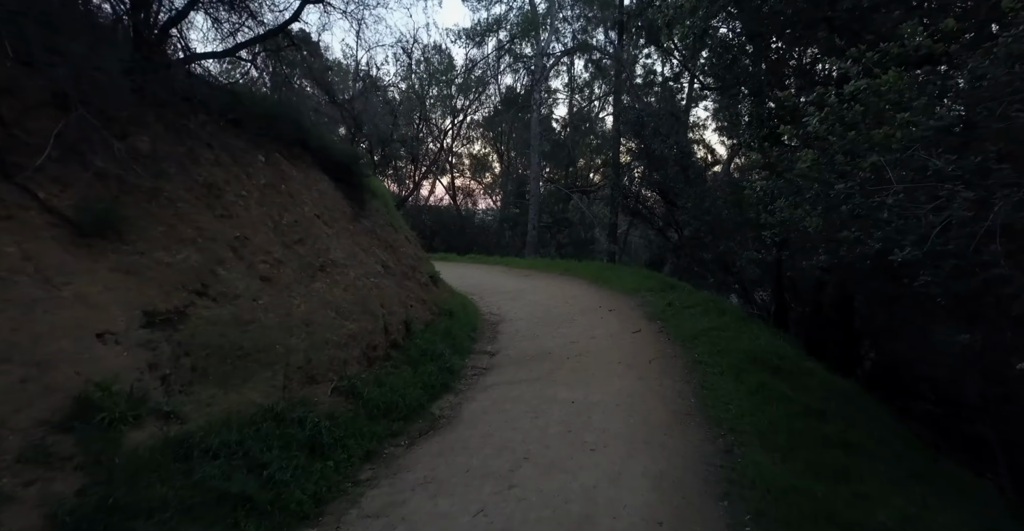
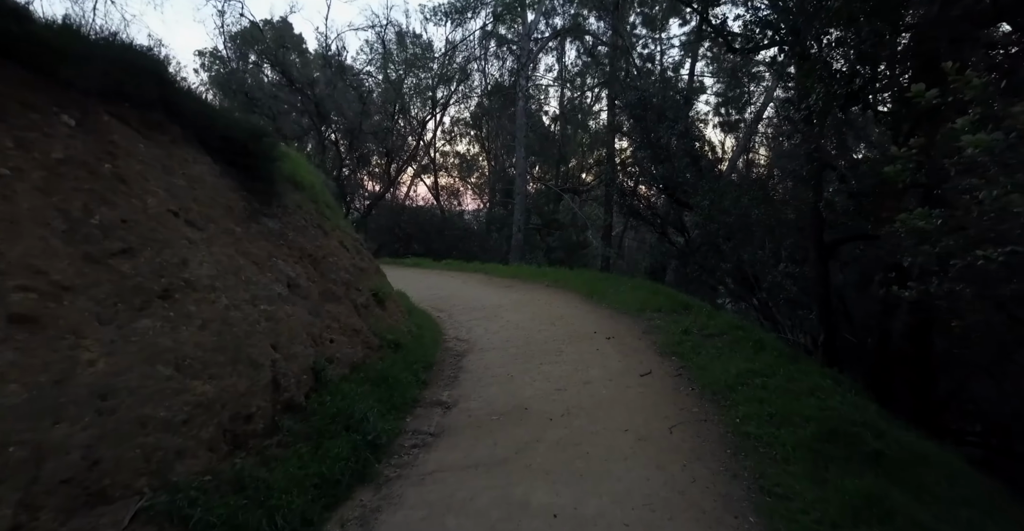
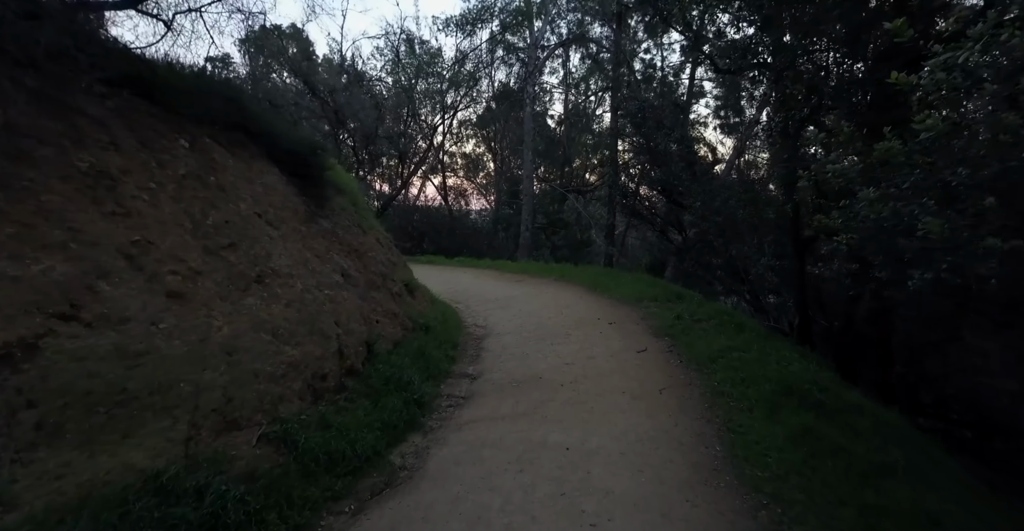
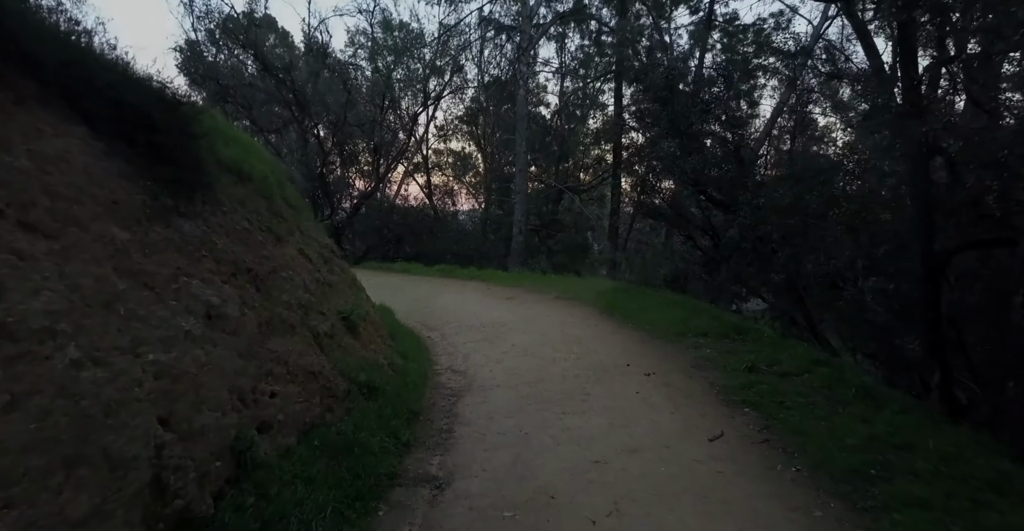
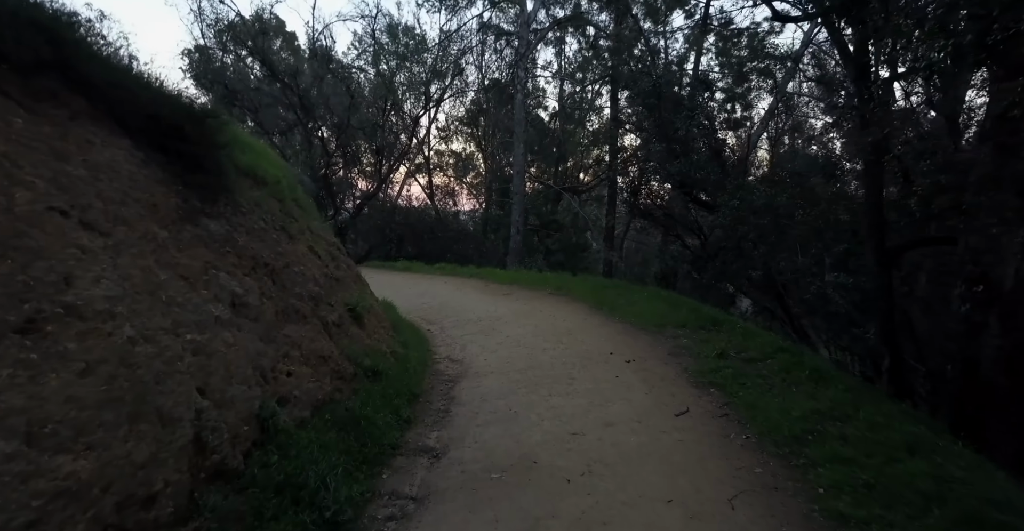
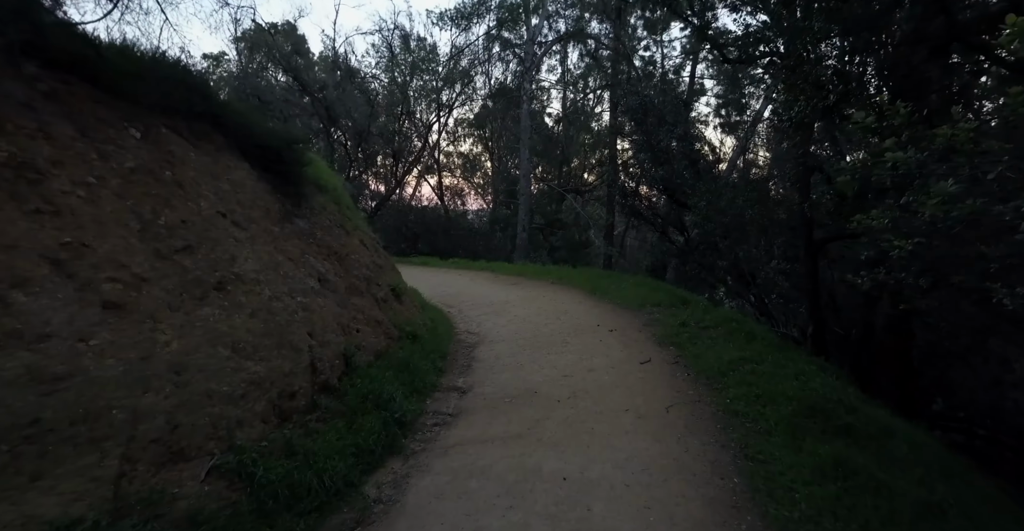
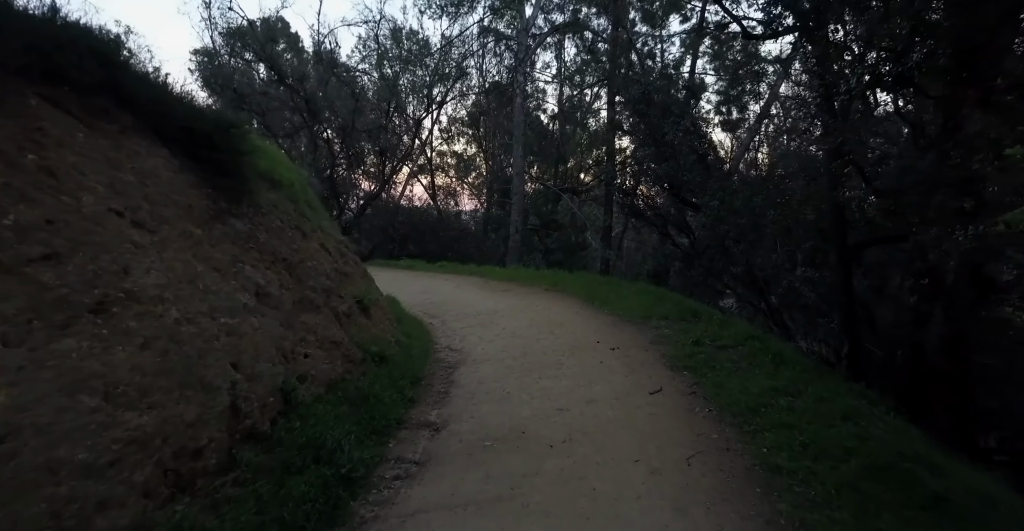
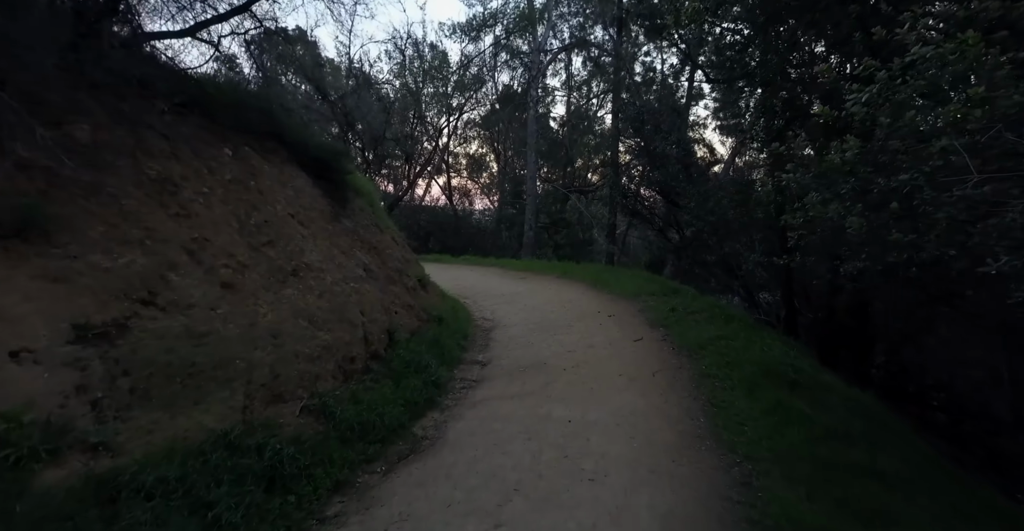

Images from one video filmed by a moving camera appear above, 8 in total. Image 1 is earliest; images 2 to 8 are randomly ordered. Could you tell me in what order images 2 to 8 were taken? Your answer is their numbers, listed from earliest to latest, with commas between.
8, 3, 6, 2, 7, 5, 4
